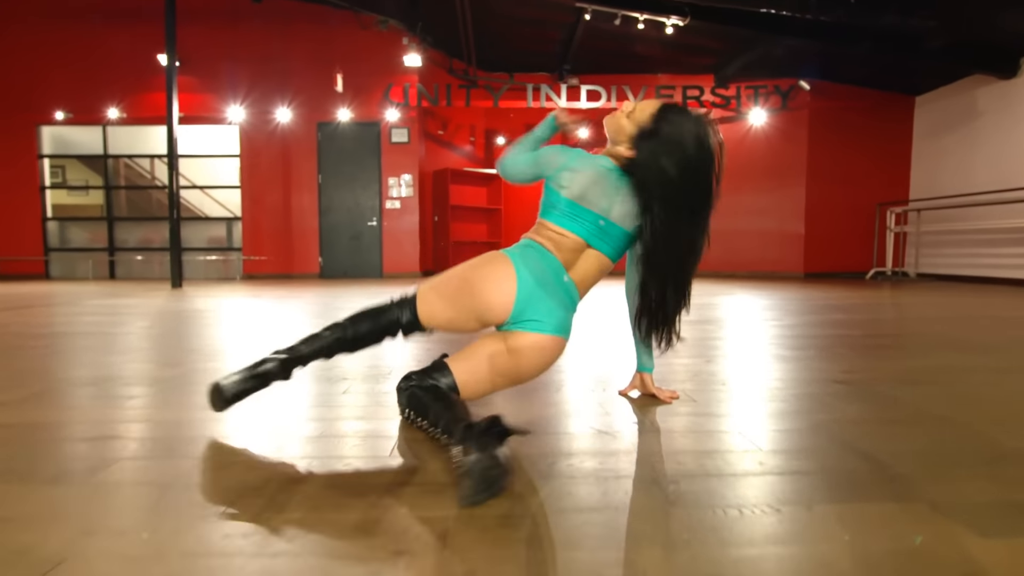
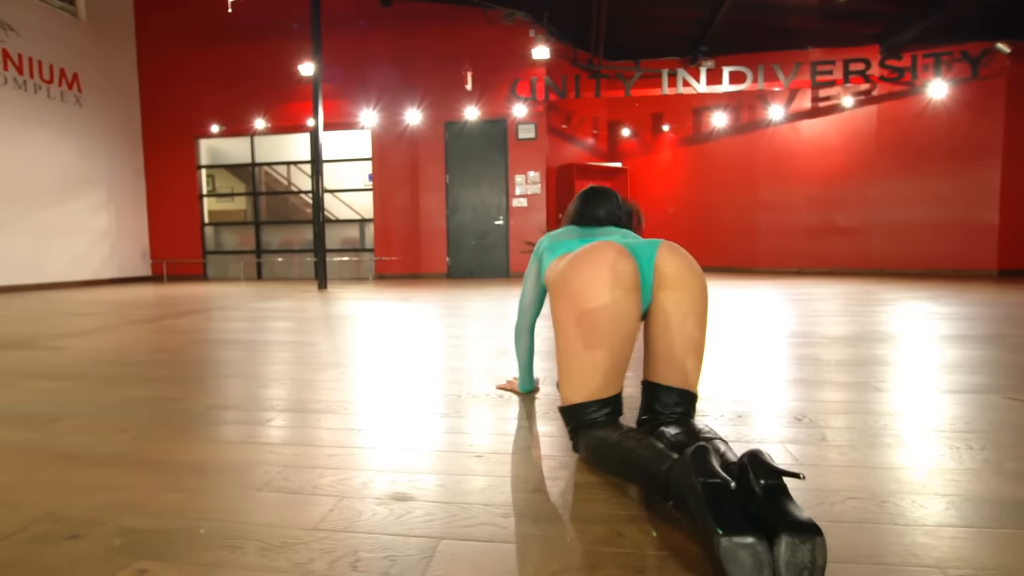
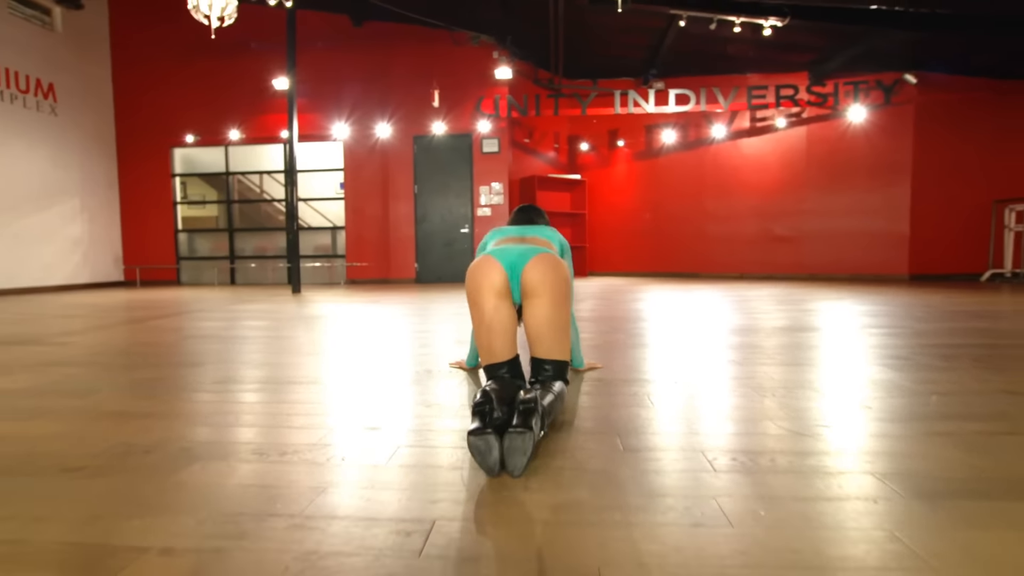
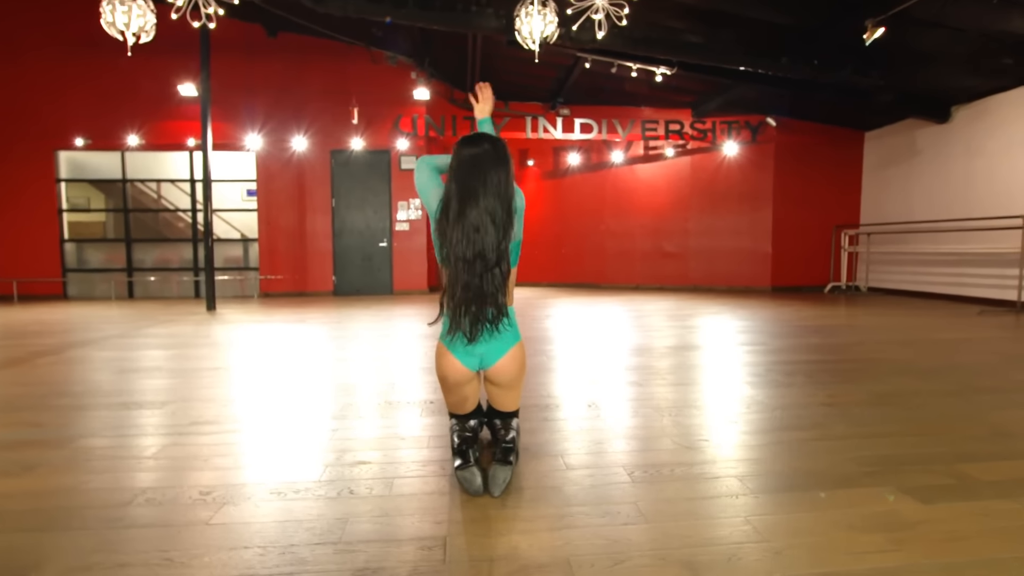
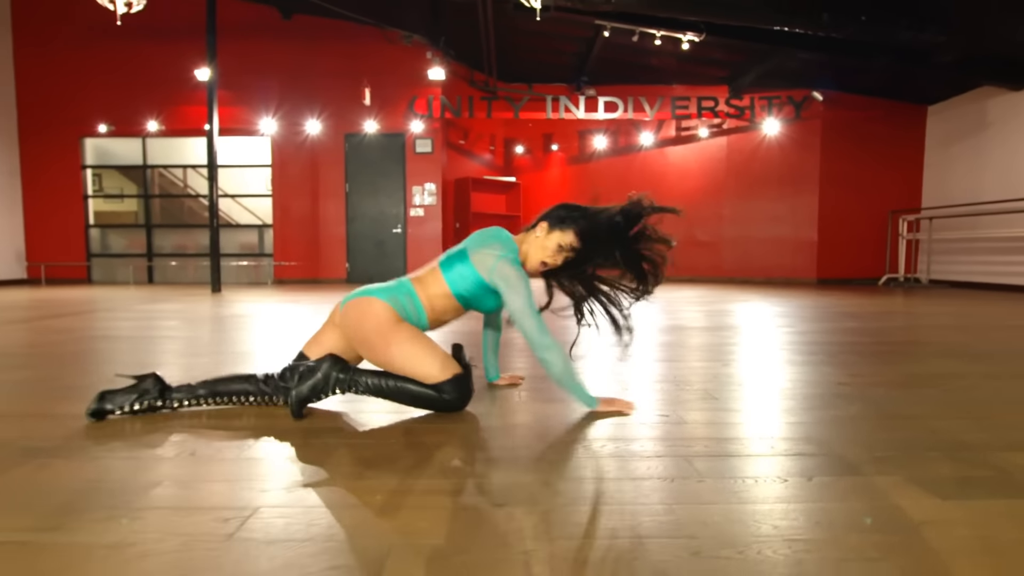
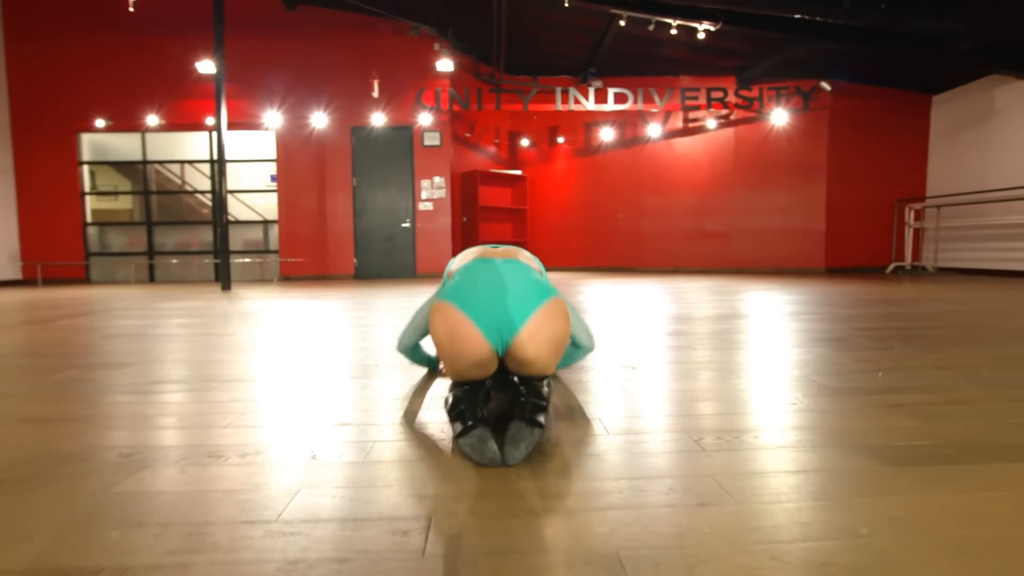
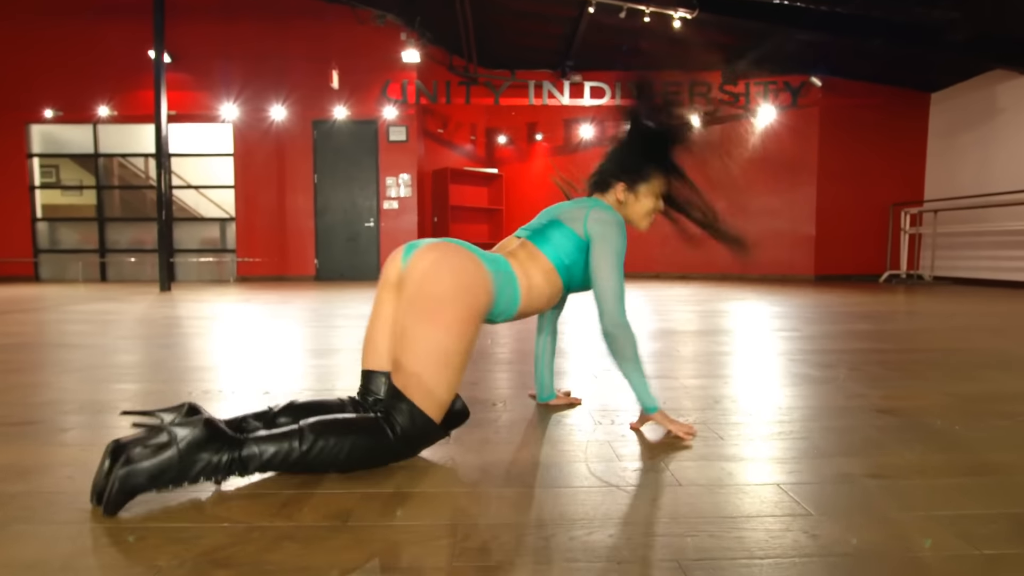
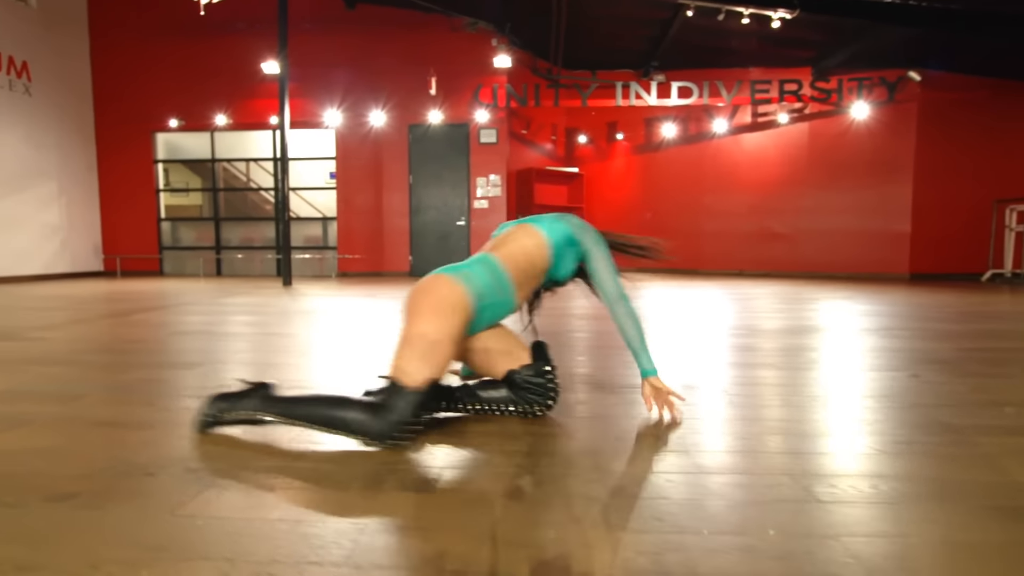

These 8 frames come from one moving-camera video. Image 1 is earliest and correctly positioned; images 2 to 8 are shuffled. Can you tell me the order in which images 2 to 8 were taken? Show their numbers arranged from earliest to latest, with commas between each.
7, 5, 8, 2, 3, 6, 4
